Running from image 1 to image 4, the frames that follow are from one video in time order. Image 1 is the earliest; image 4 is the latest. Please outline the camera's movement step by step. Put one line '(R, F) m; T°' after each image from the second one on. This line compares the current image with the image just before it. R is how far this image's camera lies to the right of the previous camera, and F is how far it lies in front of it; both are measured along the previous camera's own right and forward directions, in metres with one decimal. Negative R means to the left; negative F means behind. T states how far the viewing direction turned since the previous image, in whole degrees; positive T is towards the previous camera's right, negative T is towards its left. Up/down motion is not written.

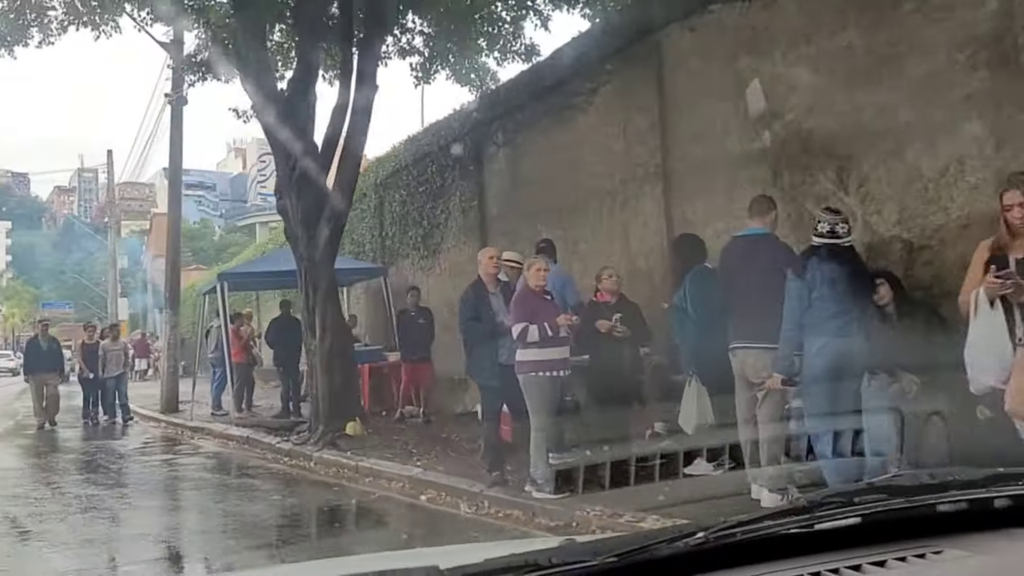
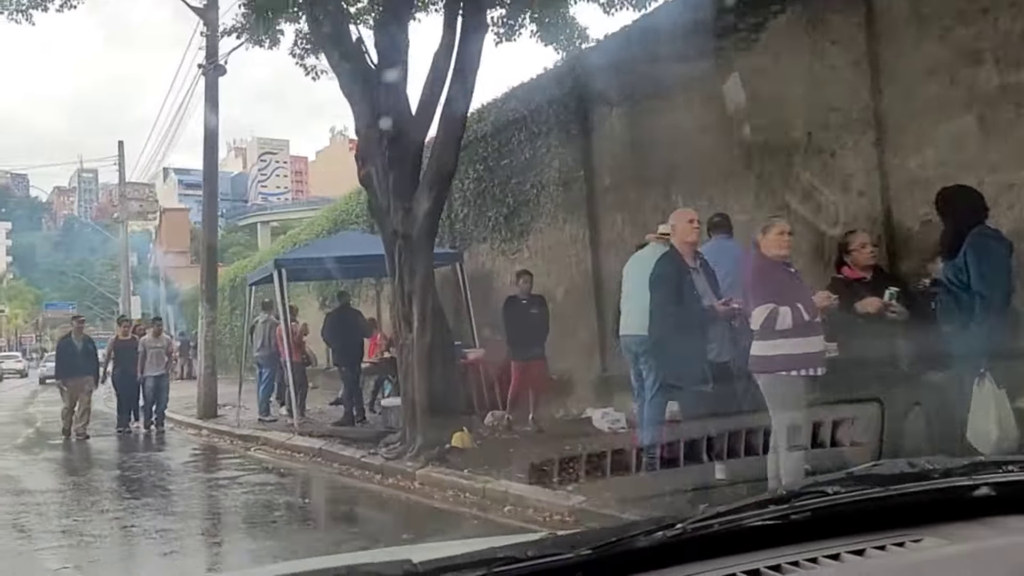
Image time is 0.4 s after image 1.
(-1.1, +1.6) m; 0°
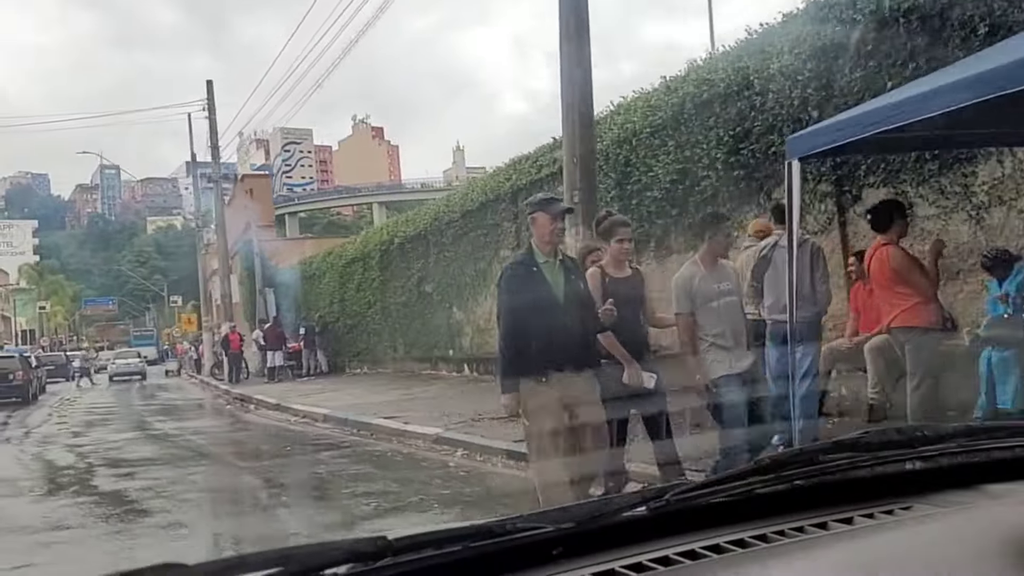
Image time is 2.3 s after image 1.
(-5.2, +7.2) m; -1°
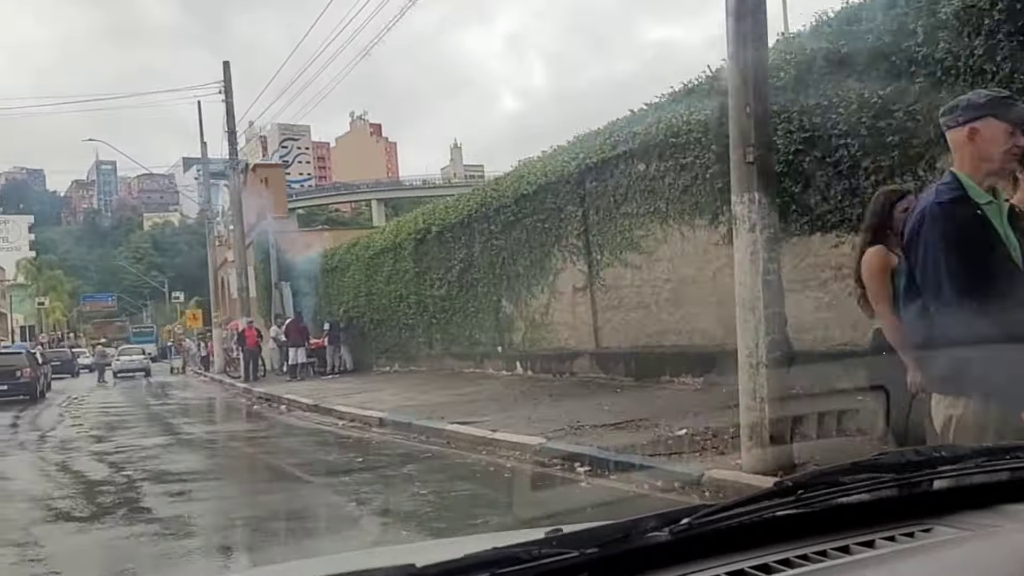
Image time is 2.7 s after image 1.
(-1.1, +1.5) m; 0°
